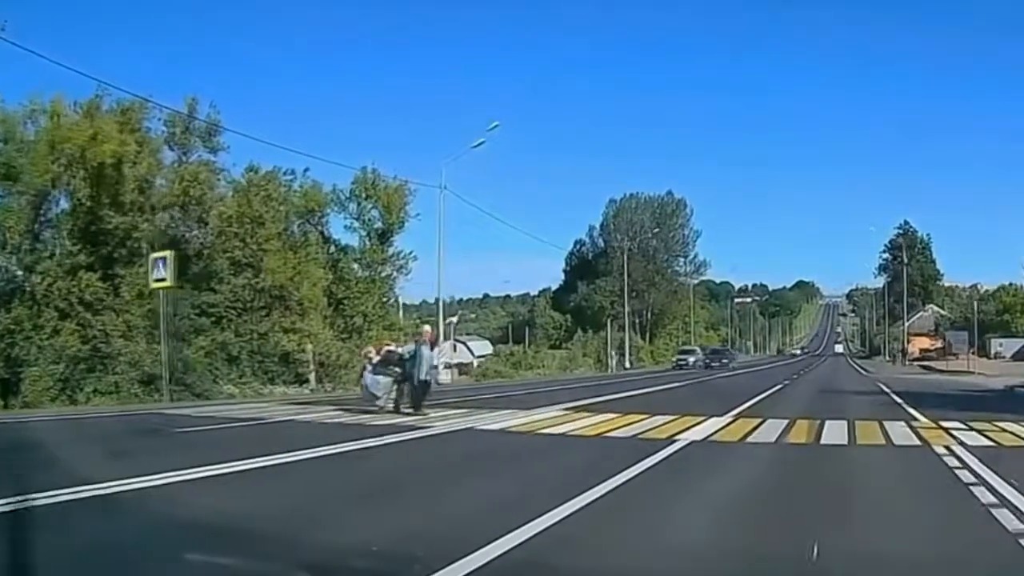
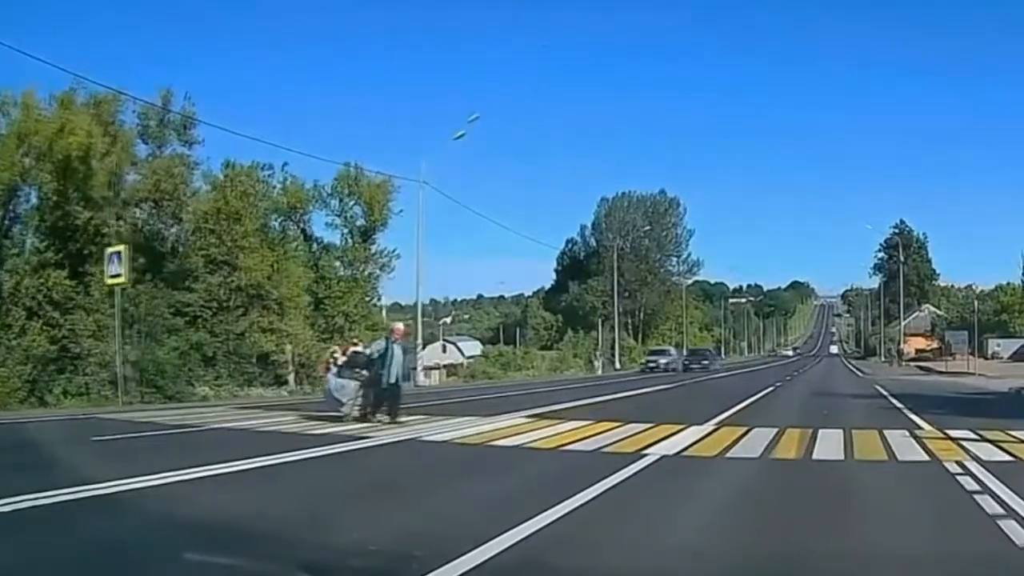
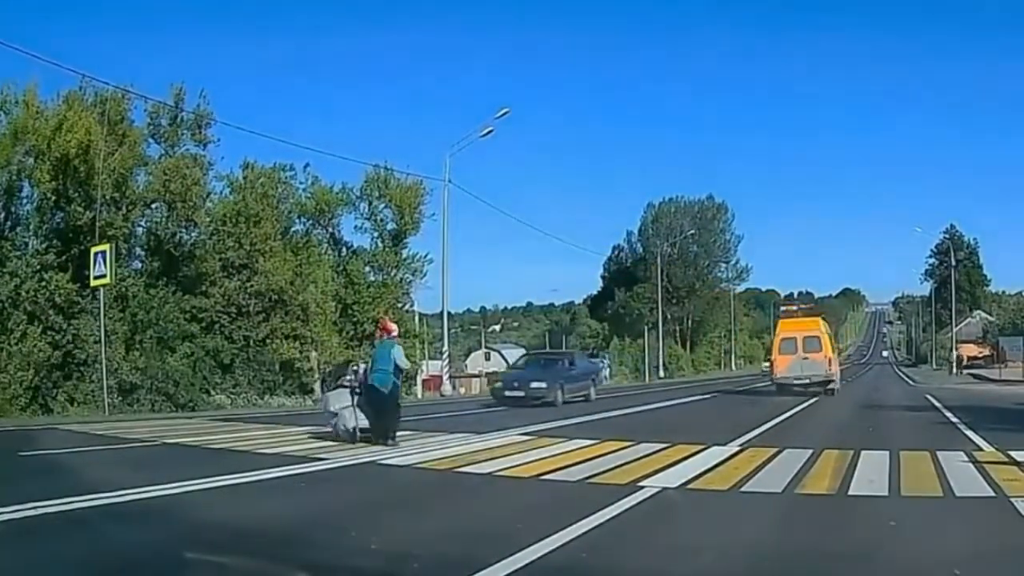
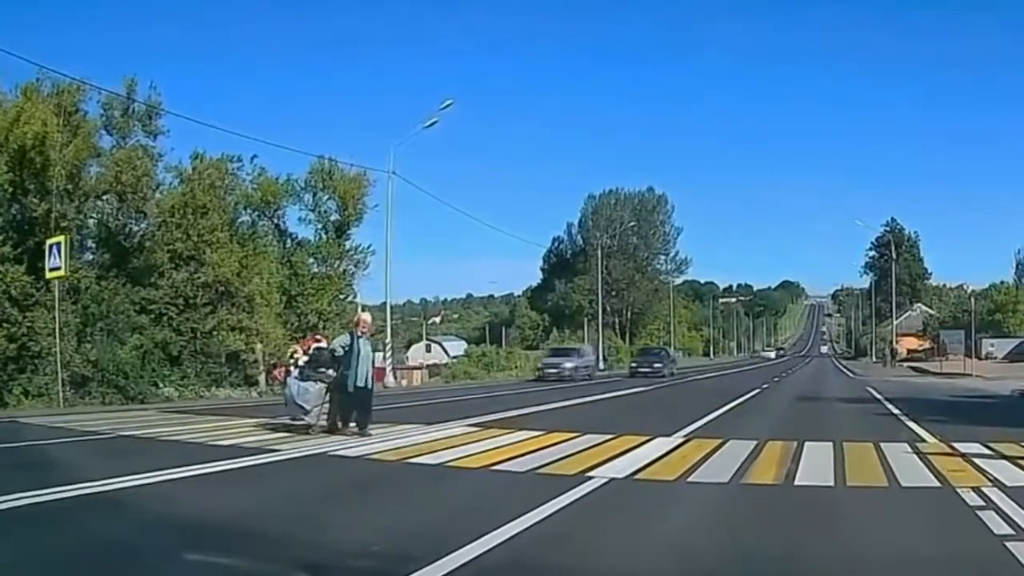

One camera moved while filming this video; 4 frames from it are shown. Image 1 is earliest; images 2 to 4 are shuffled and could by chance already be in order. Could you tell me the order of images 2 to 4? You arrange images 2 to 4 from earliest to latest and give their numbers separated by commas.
2, 4, 3
